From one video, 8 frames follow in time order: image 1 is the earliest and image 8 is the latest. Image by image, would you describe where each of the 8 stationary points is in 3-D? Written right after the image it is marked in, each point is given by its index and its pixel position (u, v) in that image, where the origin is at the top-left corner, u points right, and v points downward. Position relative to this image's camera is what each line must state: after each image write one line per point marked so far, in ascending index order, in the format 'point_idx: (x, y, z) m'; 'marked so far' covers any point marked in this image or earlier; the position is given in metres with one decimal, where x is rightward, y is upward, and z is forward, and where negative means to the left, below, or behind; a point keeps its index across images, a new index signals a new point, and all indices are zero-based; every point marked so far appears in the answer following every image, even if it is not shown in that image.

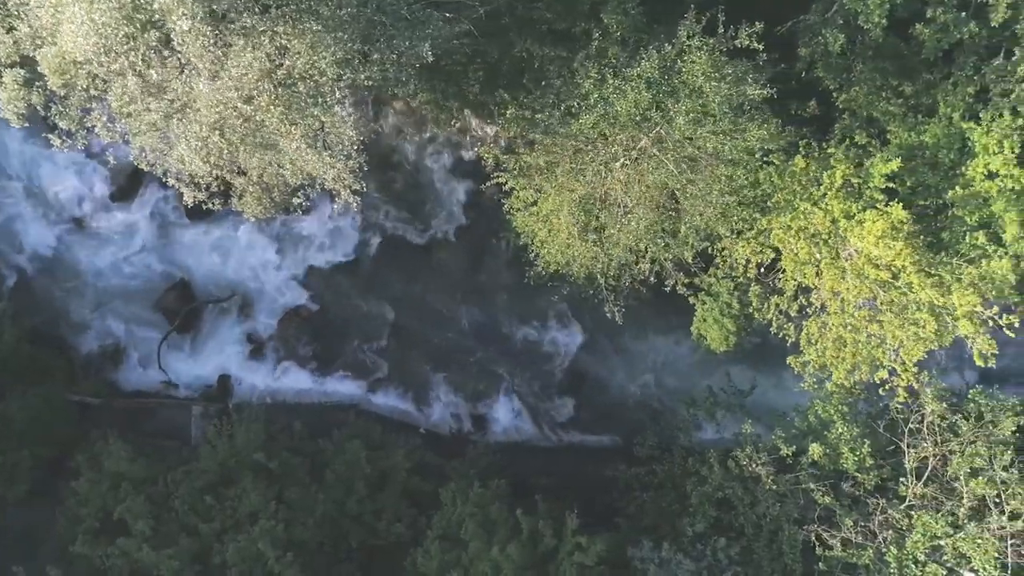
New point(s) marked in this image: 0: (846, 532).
0: (+4.1, -3.0, +13.2) m
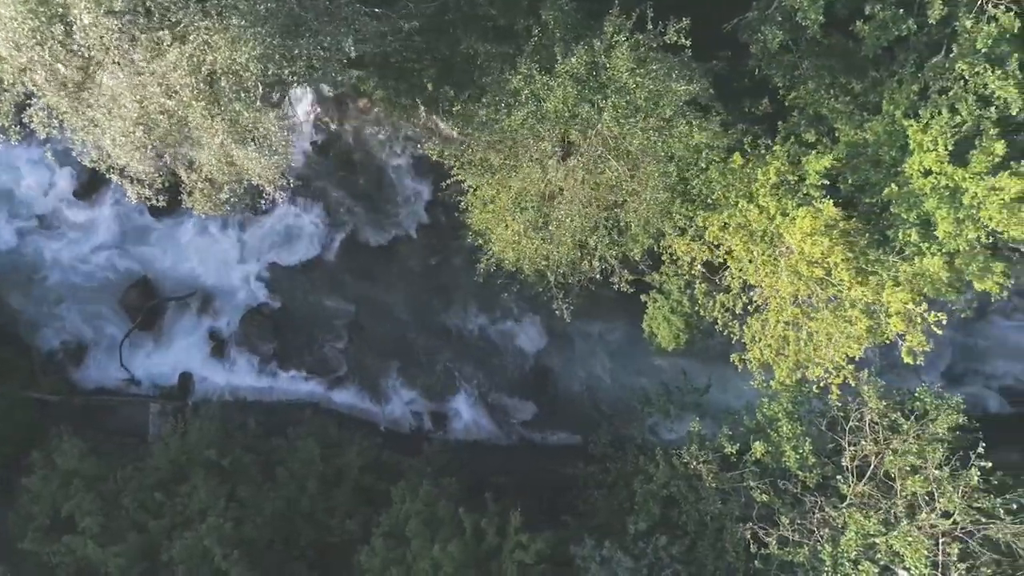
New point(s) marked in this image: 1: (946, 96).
0: (+3.3, -3.0, +13.2) m
1: (+5.4, +2.4, +13.3) m
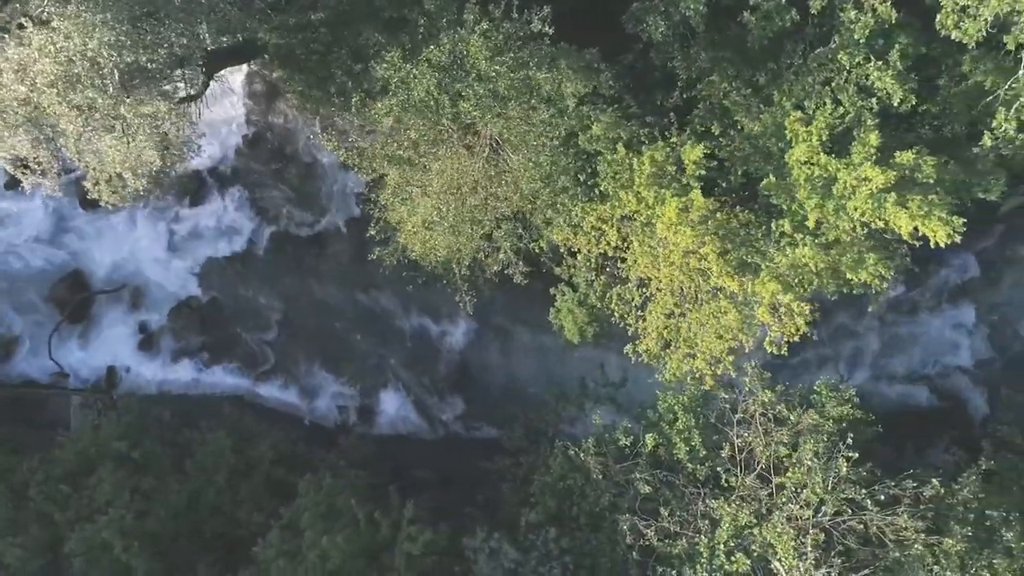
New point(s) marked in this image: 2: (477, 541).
0: (+1.9, -2.9, +13.1) m
1: (+3.9, +2.5, +13.3) m
2: (-0.5, -3.4, +14.4) m
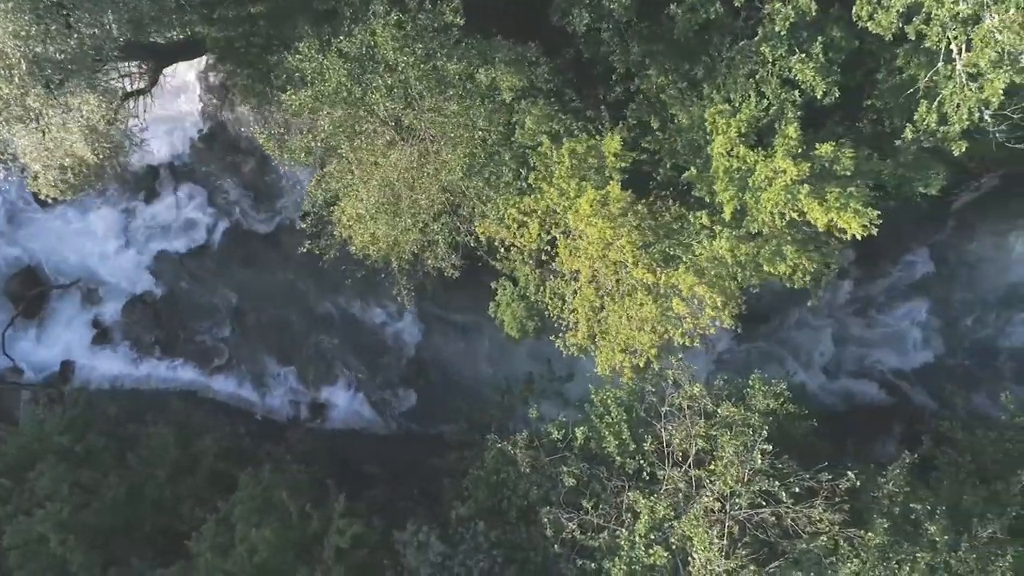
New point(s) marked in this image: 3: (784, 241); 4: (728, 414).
0: (+0.9, -2.8, +13.1) m
1: (+3.0, +2.6, +13.2) m
2: (-1.4, -3.3, +14.4) m
3: (+3.2, +0.6, +12.6) m
4: (+2.6, -1.5, +13.1) m
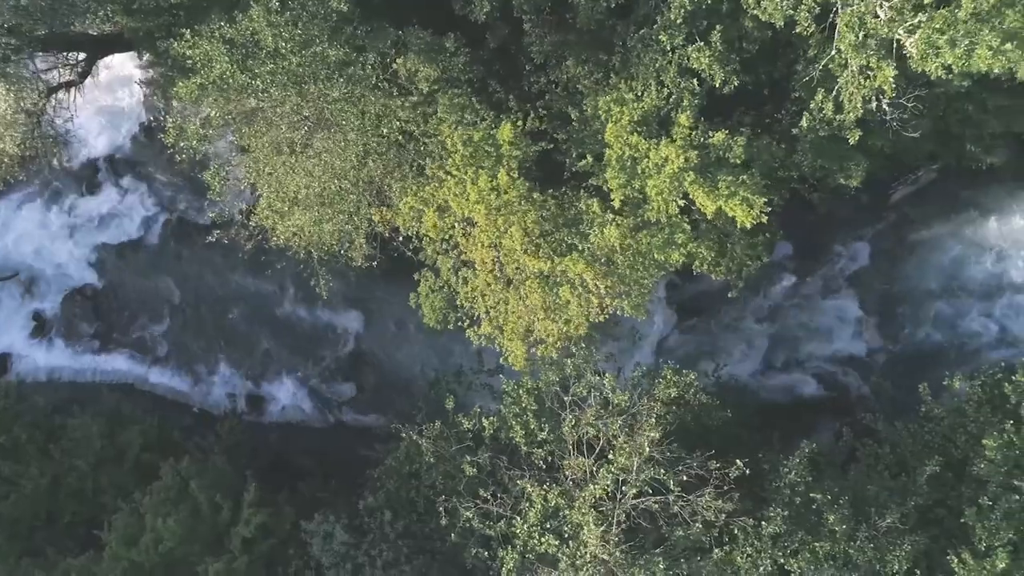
0: (-0.3, -2.6, +13.1) m
1: (+1.7, +2.7, +13.2) m
2: (-2.7, -3.2, +14.4) m
3: (+1.9, +0.7, +12.6) m
4: (+1.3, -1.4, +13.1) m
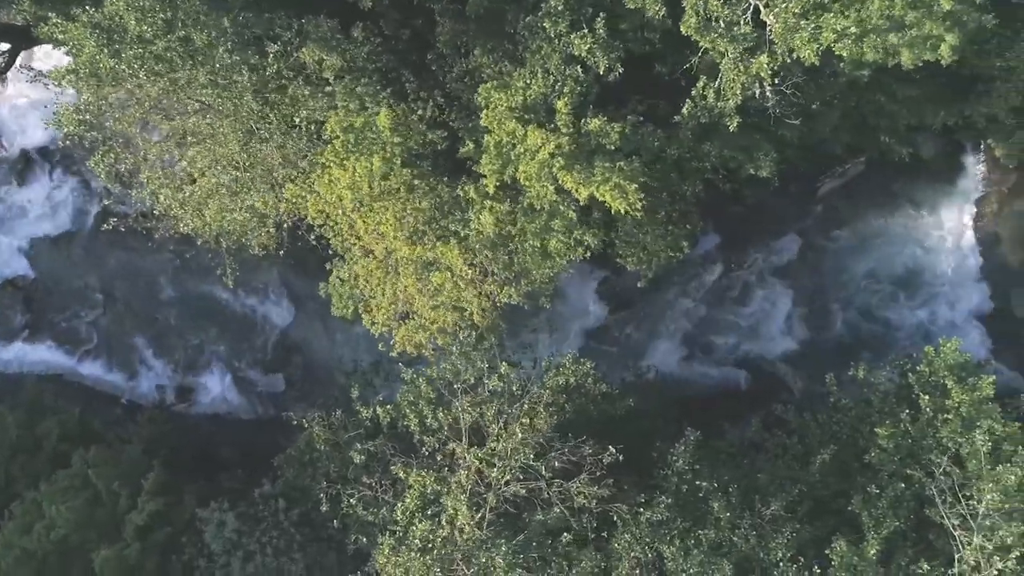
0: (-1.8, -2.5, +13.1) m
1: (+0.3, +2.9, +13.2) m
2: (-4.1, -3.0, +14.4) m
3: (+0.5, +0.9, +12.6) m
4: (-0.1, -1.2, +13.1) m
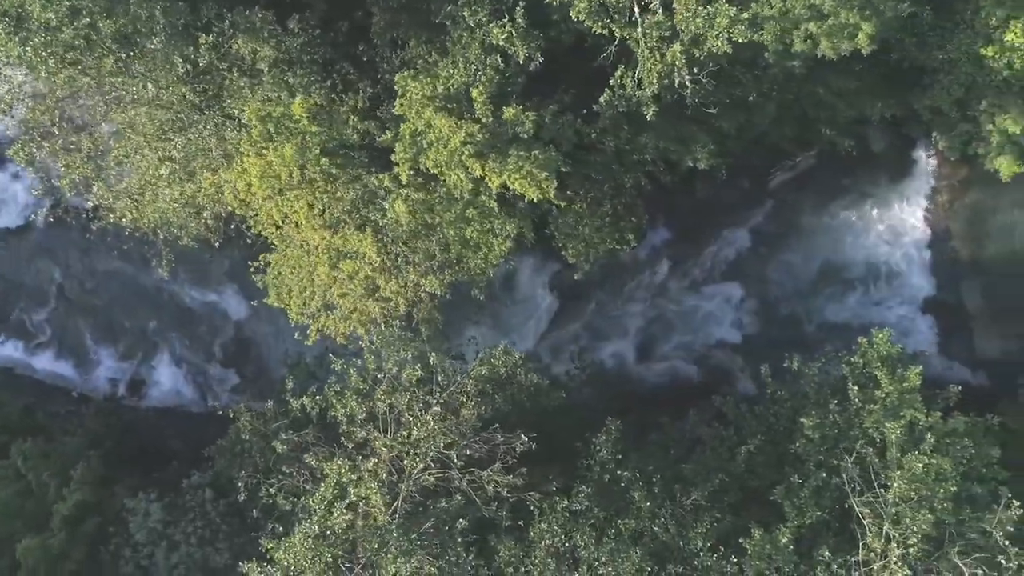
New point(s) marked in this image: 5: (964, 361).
0: (-2.7, -2.4, +13.1) m
1: (-0.6, +3.0, +13.2) m
2: (-5.1, -2.9, +14.4) m
3: (-0.5, +1.0, +12.6) m
4: (-1.1, -1.1, +13.1) m
5: (+8.0, -1.3, +18.8) m
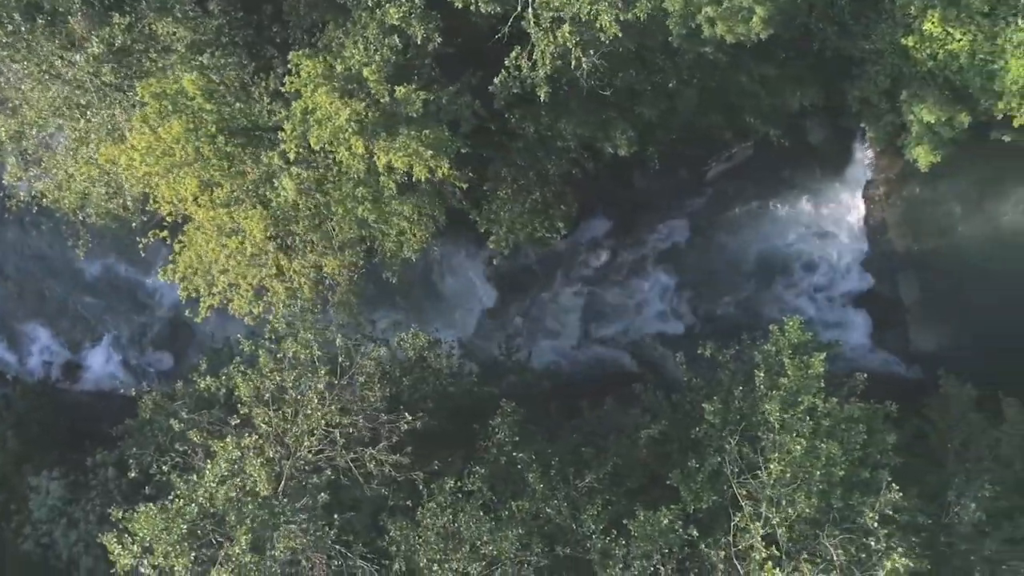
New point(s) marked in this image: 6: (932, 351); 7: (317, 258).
0: (-4.0, -2.1, +13.1) m
1: (-1.9, +3.3, +13.2) m
2: (-6.4, -2.6, +14.4) m
3: (-1.7, +1.2, +12.6) m
4: (-2.4, -0.8, +13.1) m
5: (+6.7, -1.1, +18.8) m
6: (+7.2, -1.1, +18.5) m
7: (-2.5, +0.4, +13.0) m
